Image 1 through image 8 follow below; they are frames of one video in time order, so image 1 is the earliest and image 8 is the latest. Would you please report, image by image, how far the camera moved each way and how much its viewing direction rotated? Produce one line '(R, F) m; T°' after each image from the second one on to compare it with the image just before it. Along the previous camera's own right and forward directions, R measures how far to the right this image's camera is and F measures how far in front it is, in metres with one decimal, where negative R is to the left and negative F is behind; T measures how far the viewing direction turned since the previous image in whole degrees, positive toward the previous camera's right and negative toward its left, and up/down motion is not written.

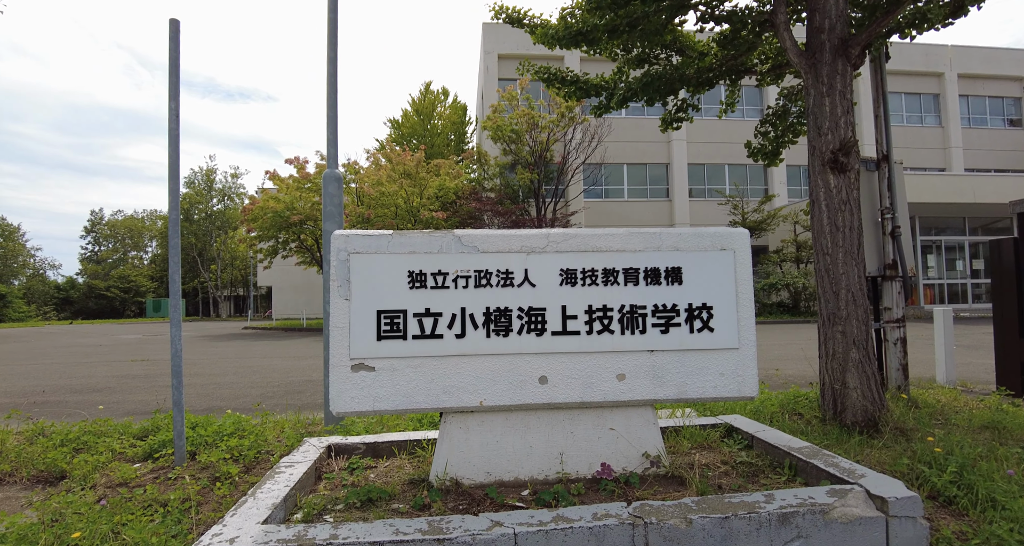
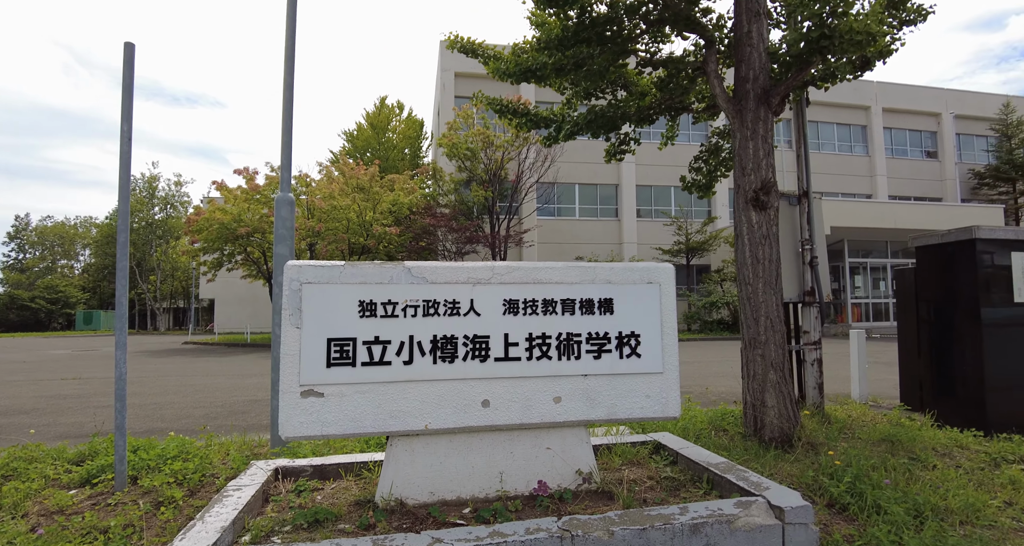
(+0.1, -0.2) m; +5°
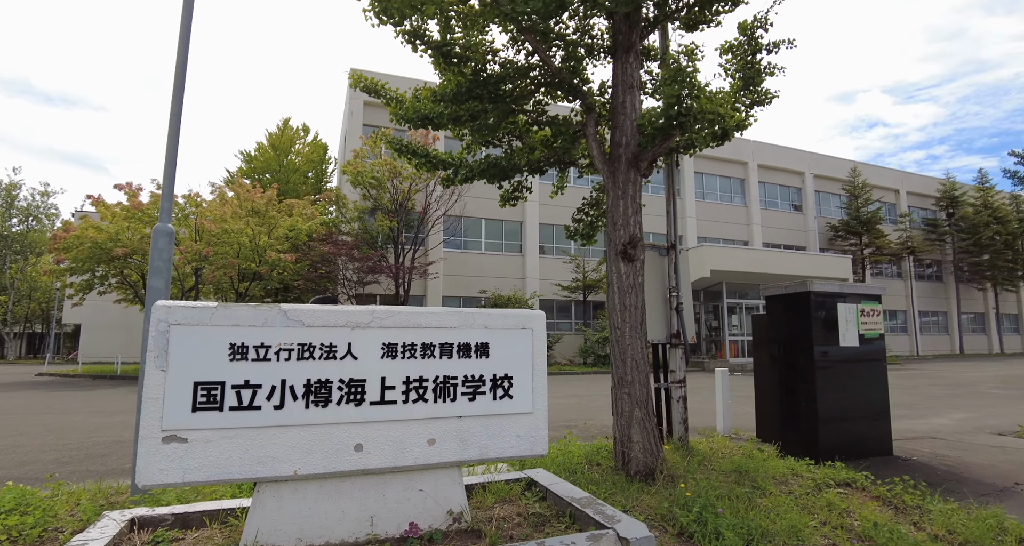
(+0.2, -0.2) m; +10°
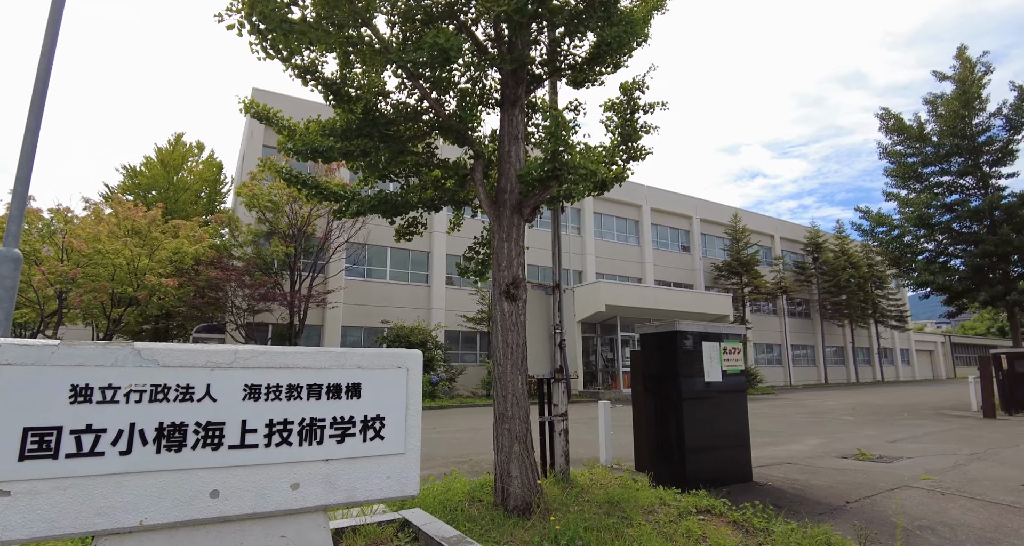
(+0.2, -0.2) m; +9°
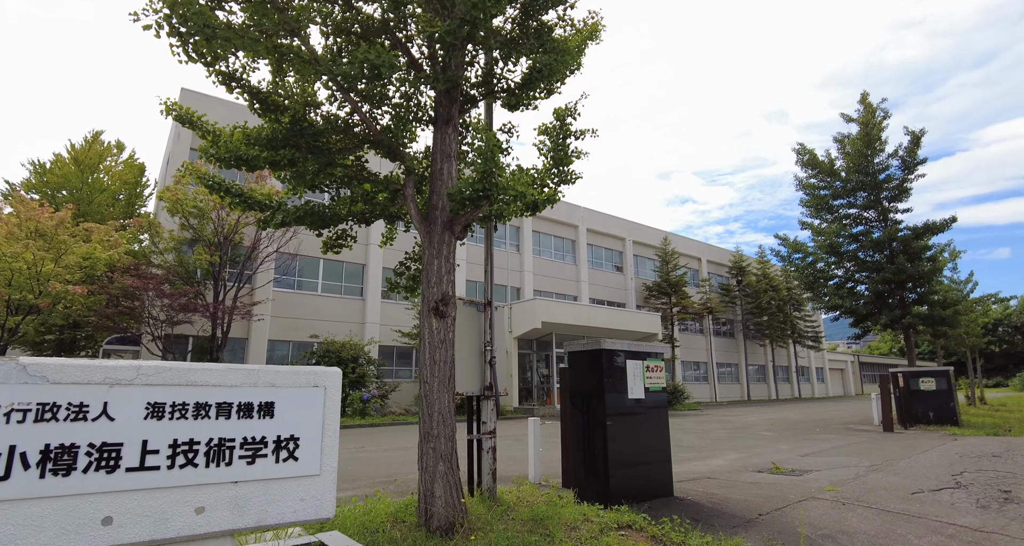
(+0.1, 0.0) m; +6°
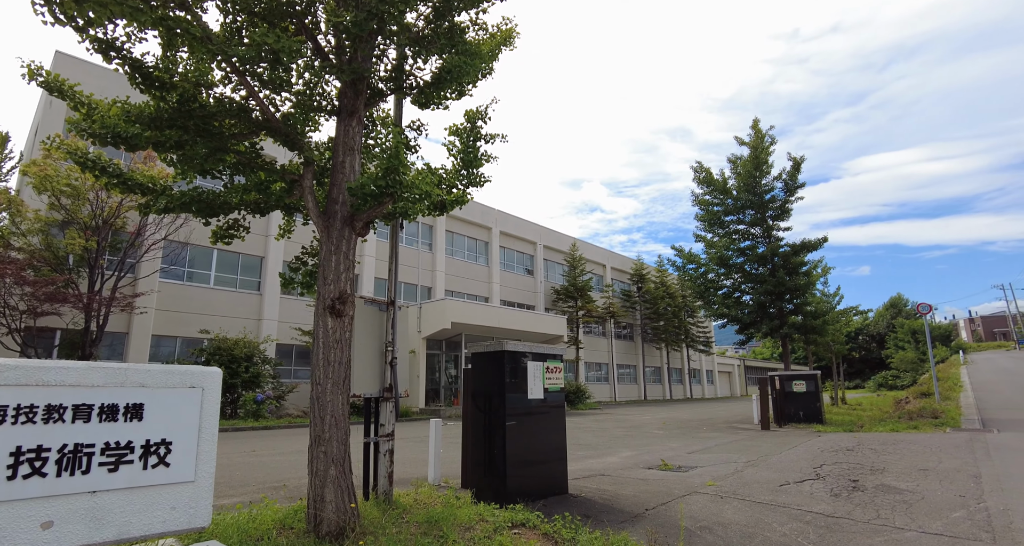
(+0.1, 0.0) m; +9°
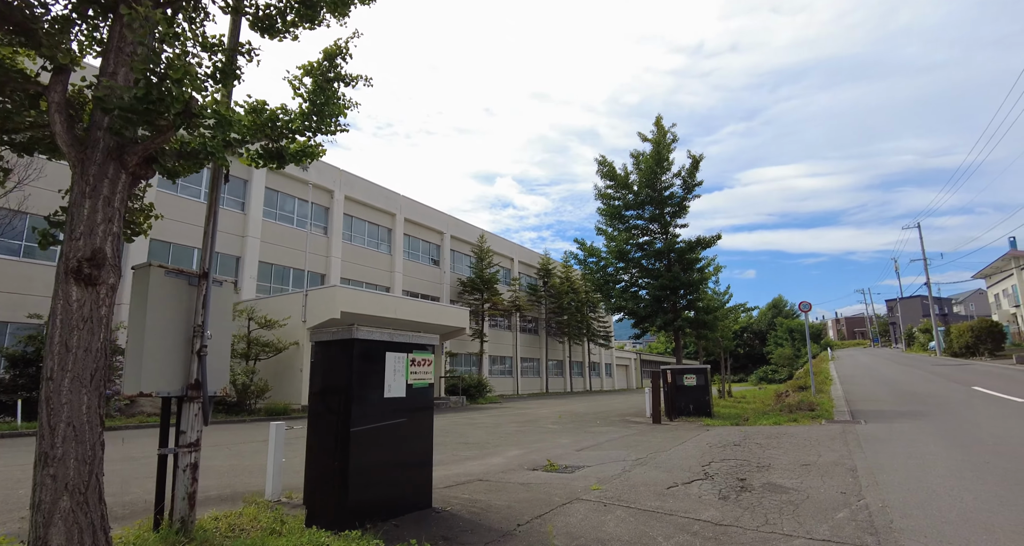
(+0.5, +0.9) m; +10°
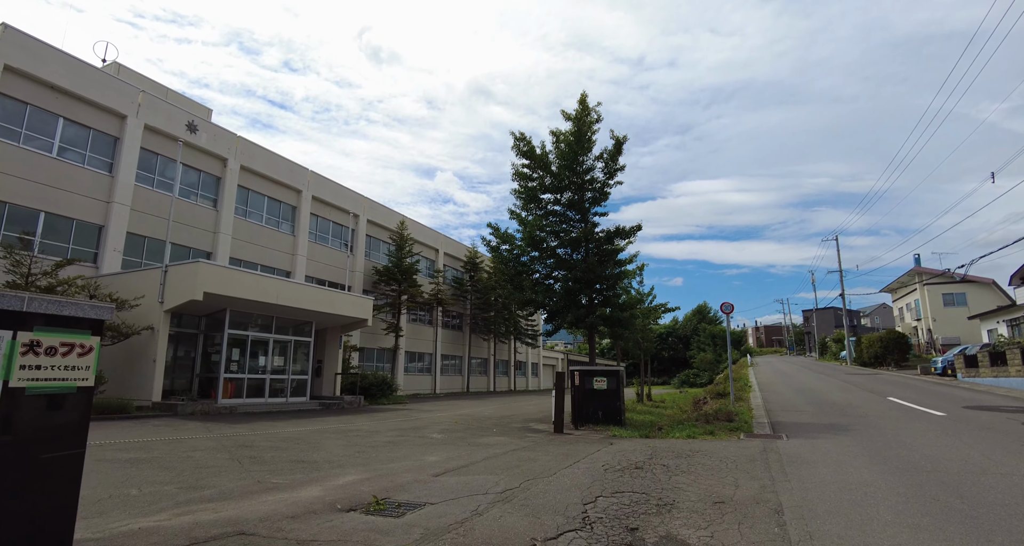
(+1.2, +2.1) m; +7°
